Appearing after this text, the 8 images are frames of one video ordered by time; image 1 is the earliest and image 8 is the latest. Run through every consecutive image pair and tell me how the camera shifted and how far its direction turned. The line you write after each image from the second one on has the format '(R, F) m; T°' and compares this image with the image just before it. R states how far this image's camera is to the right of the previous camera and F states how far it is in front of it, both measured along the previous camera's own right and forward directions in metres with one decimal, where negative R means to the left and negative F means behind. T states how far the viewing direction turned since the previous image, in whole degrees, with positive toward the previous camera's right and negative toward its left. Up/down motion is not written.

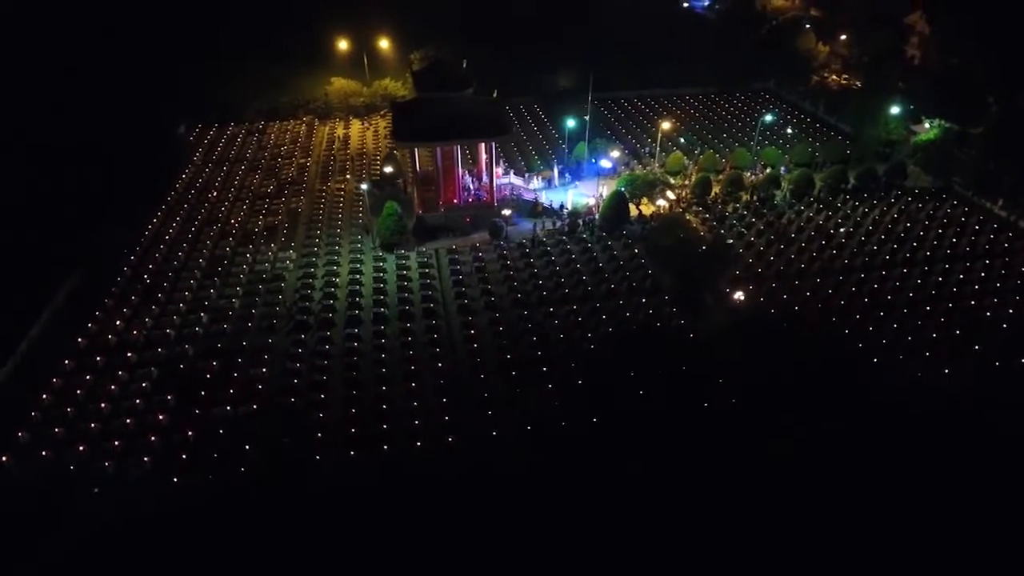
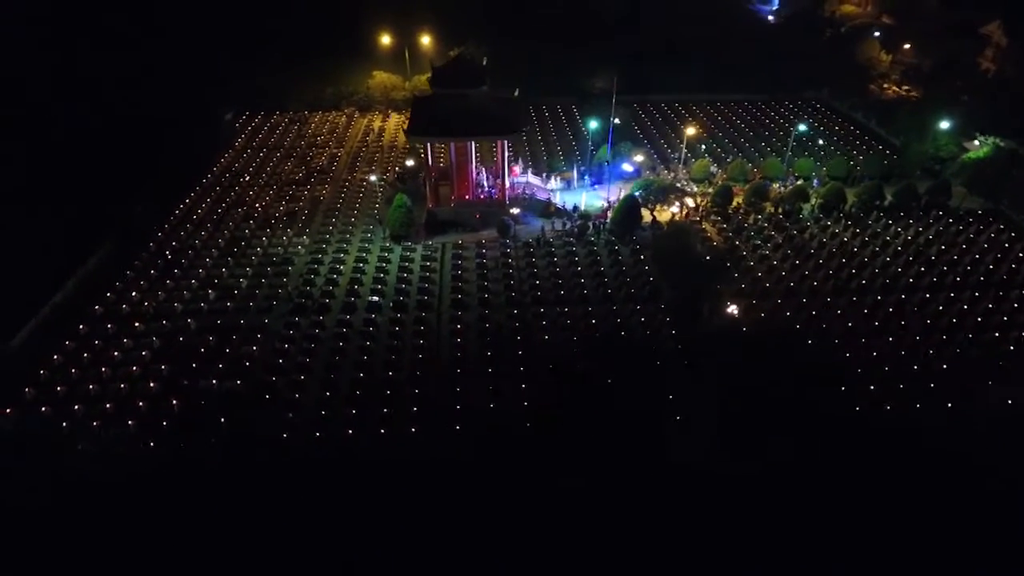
(+1.8, 0.0) m; -6°
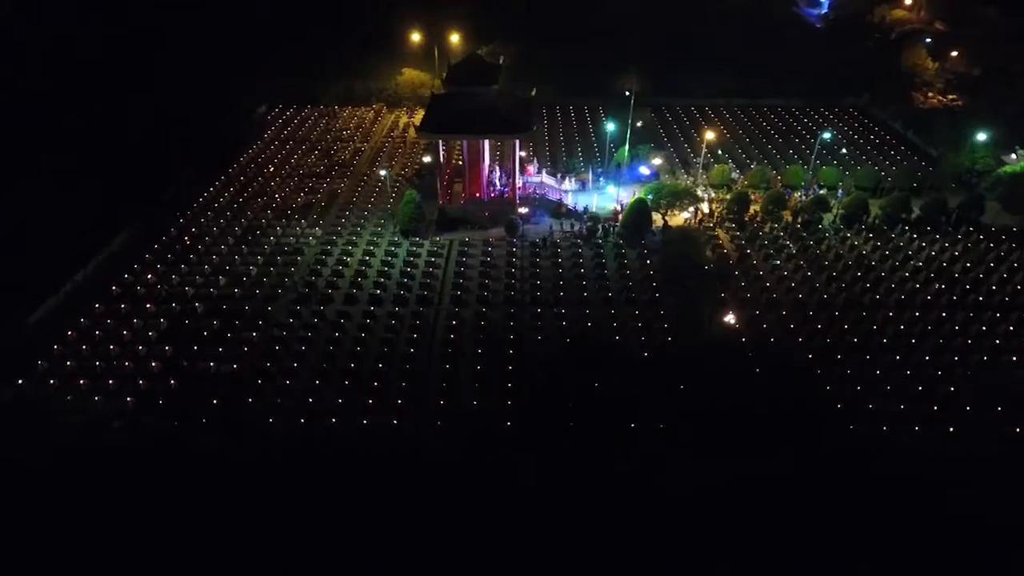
(+1.2, 0.0) m; -4°
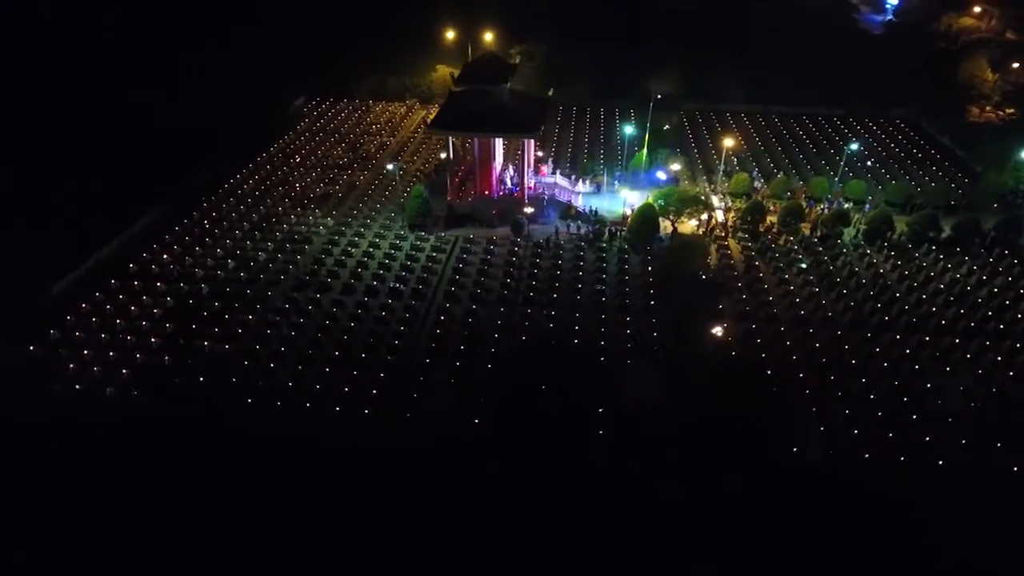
(+1.6, +0.1) m; -5°
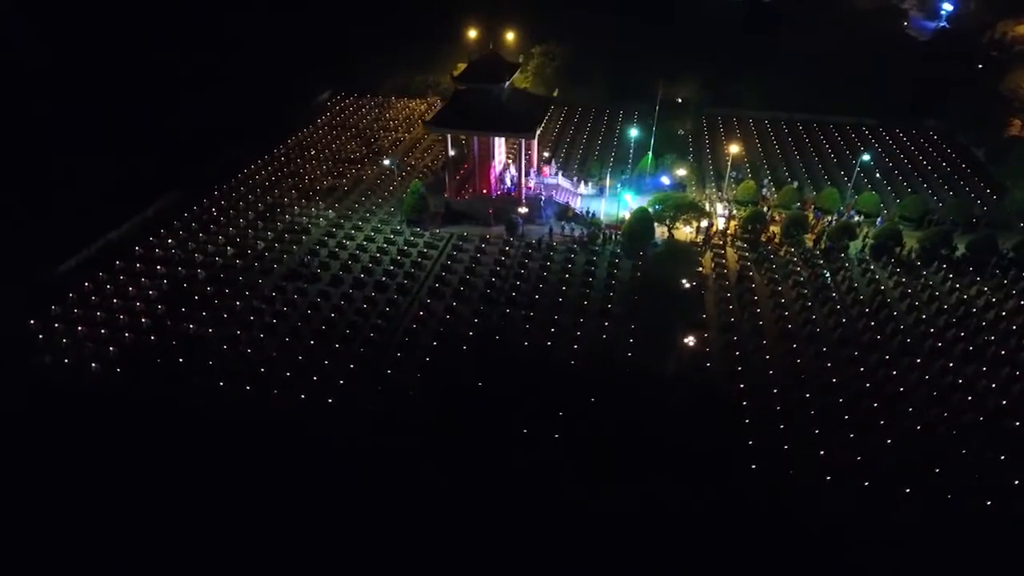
(+1.6, +0.1) m; -5°
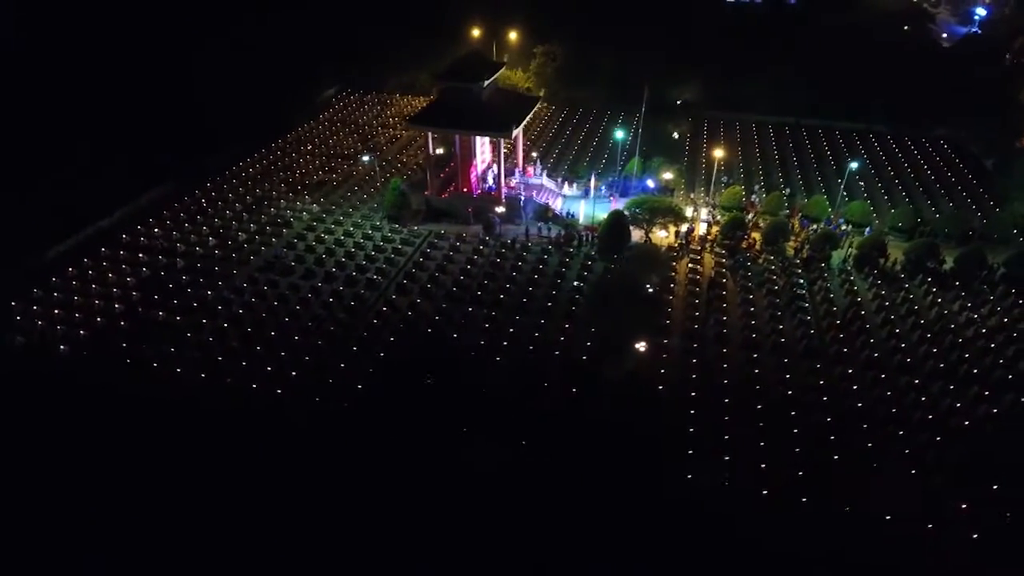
(+1.7, +0.1) m; -4°
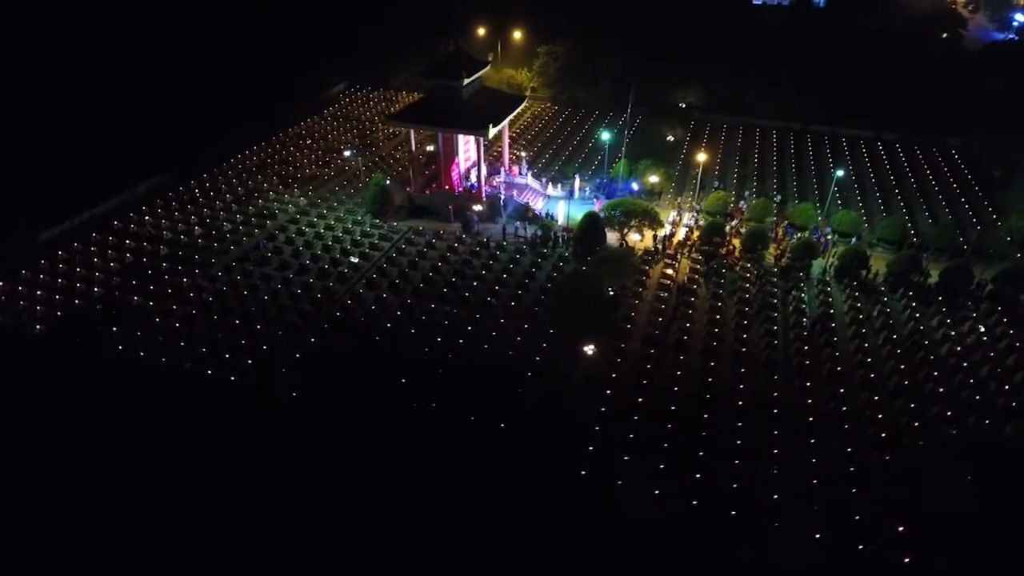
(+1.7, +0.1) m; -4°
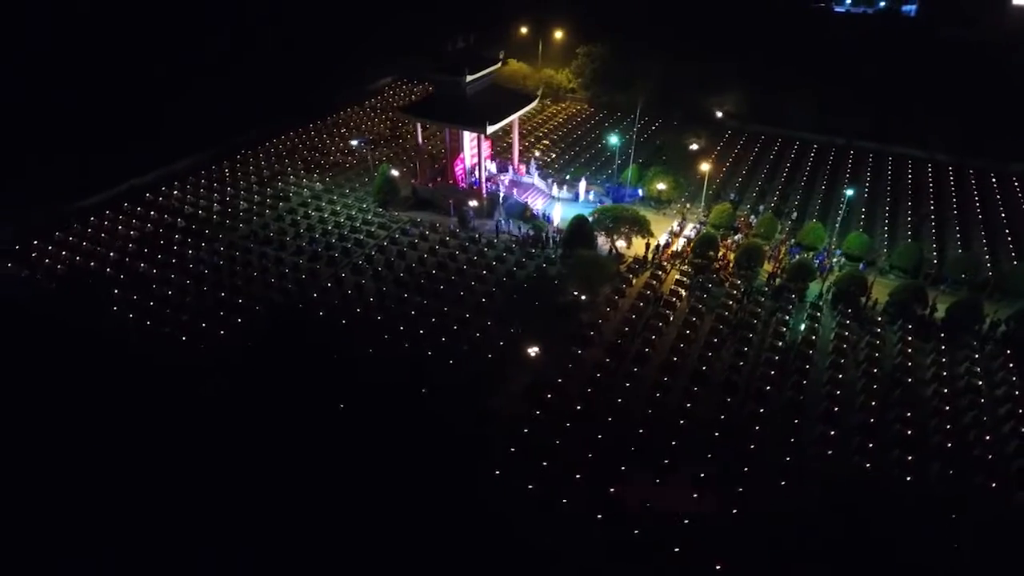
(+2.7, +0.3) m; -8°
